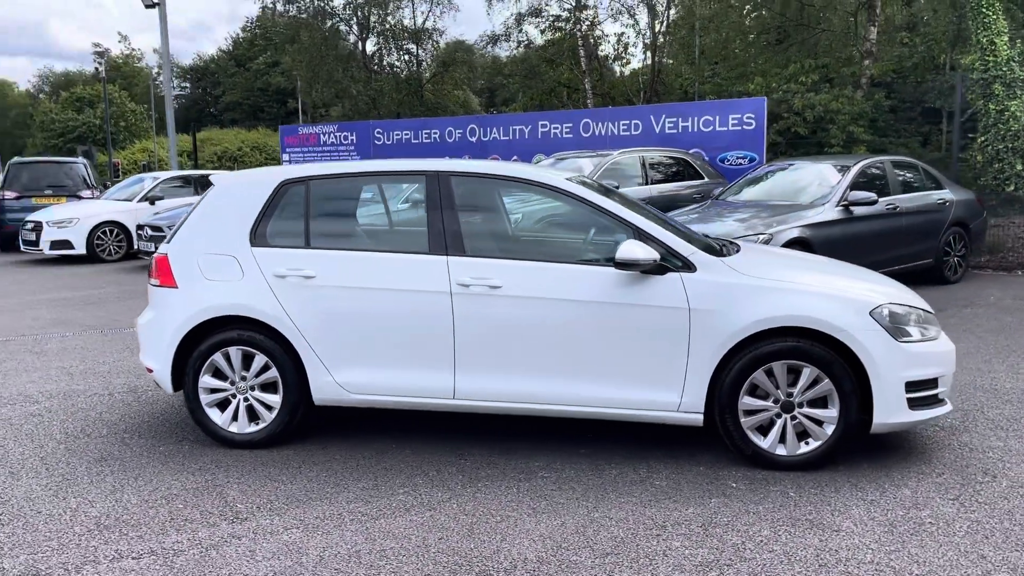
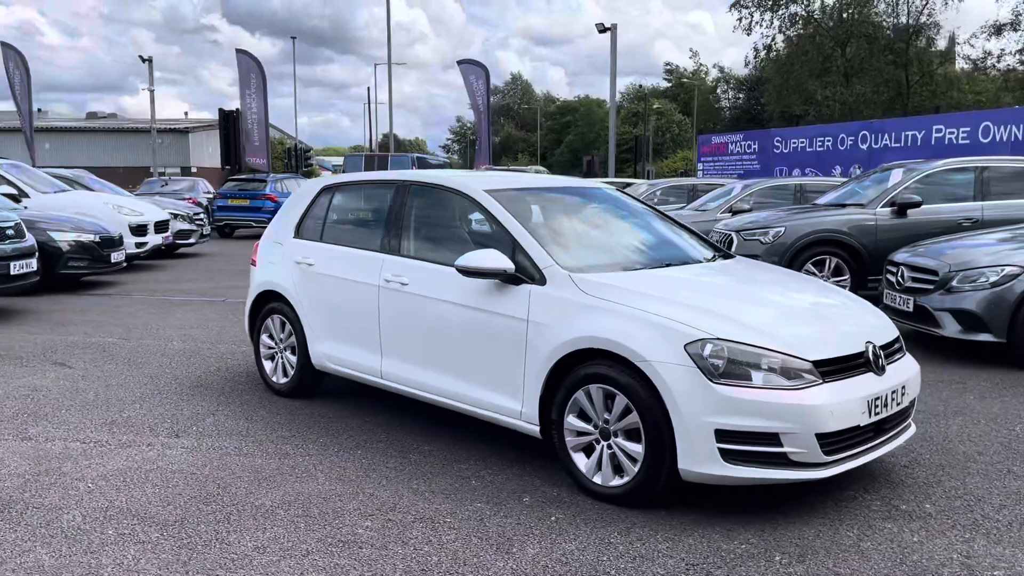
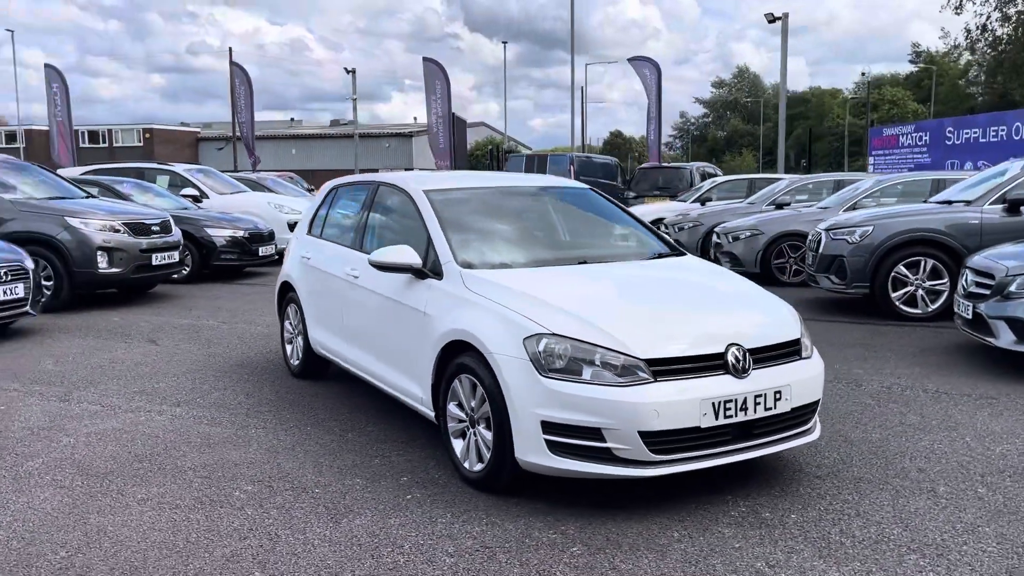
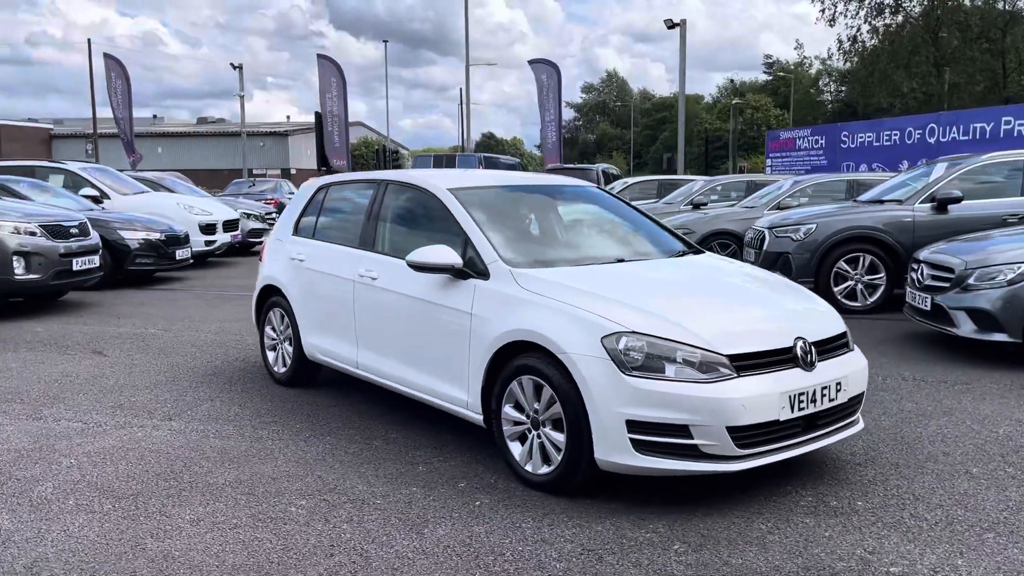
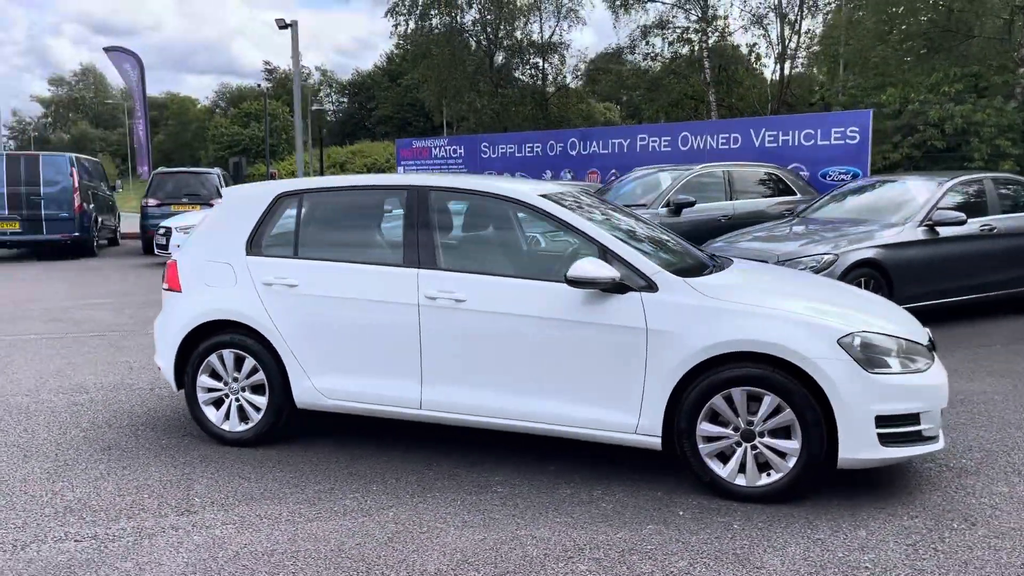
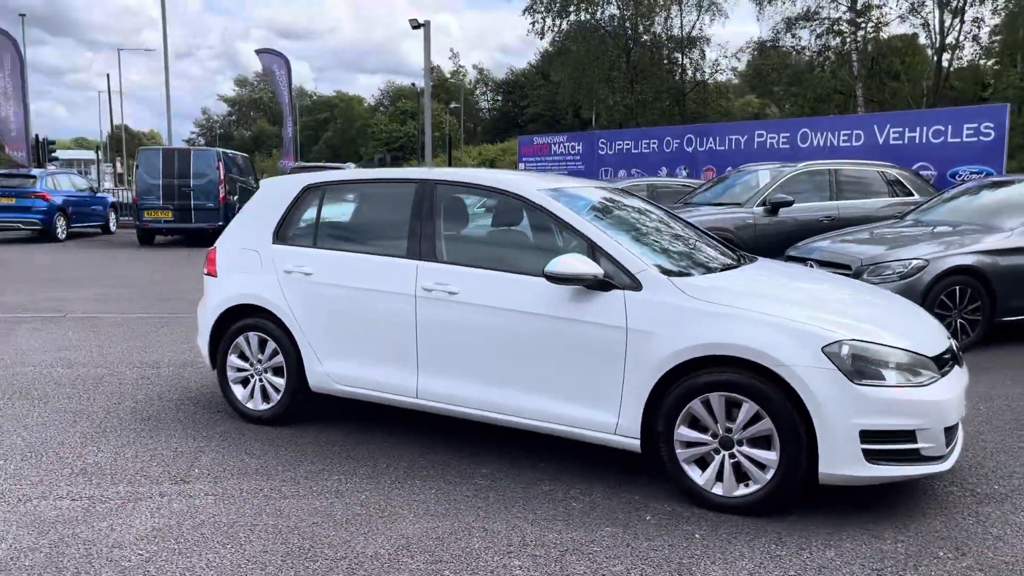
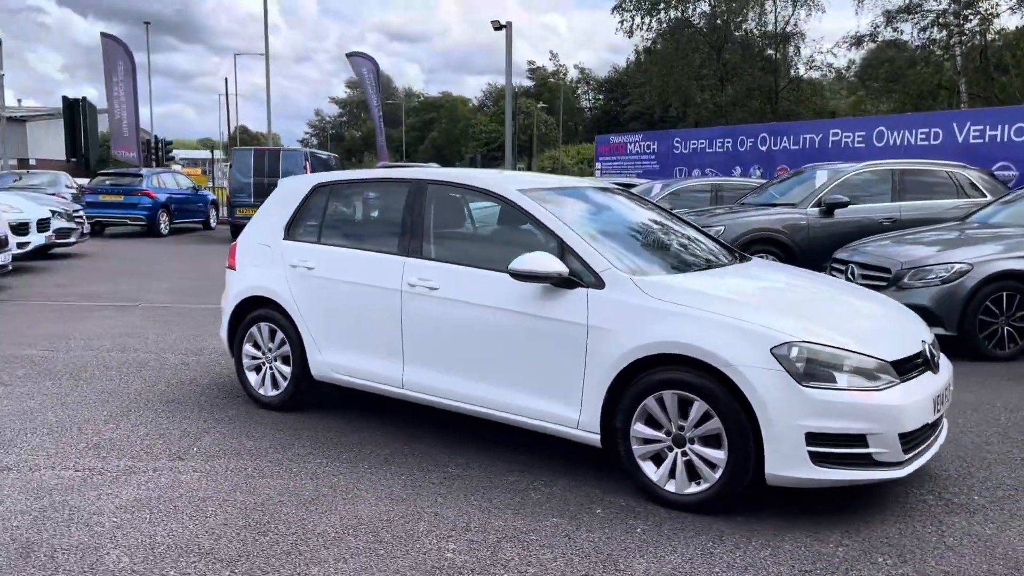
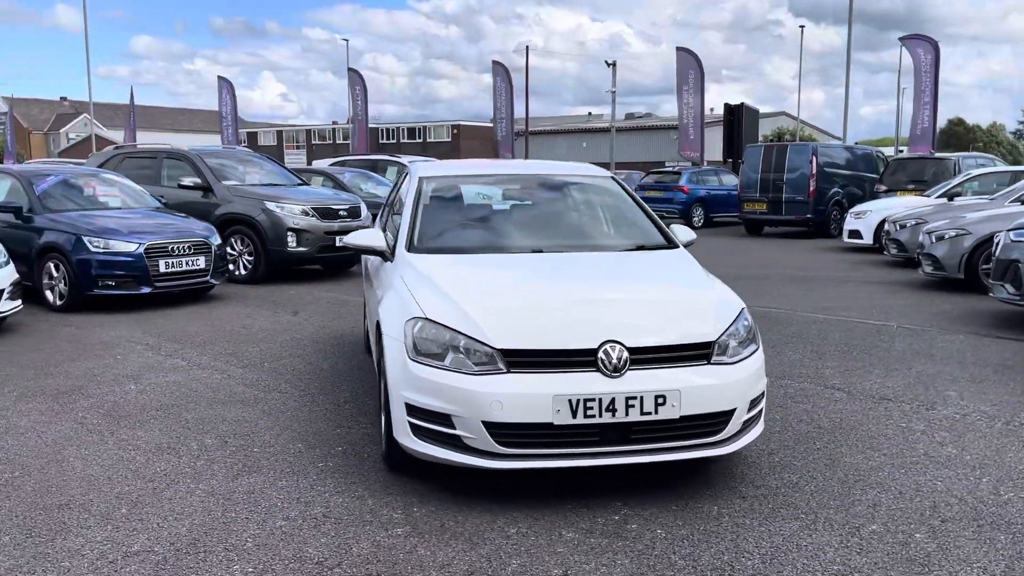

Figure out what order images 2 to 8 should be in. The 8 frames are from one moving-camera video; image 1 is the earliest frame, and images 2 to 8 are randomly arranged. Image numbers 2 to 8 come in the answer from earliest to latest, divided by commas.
5, 6, 7, 2, 4, 3, 8
